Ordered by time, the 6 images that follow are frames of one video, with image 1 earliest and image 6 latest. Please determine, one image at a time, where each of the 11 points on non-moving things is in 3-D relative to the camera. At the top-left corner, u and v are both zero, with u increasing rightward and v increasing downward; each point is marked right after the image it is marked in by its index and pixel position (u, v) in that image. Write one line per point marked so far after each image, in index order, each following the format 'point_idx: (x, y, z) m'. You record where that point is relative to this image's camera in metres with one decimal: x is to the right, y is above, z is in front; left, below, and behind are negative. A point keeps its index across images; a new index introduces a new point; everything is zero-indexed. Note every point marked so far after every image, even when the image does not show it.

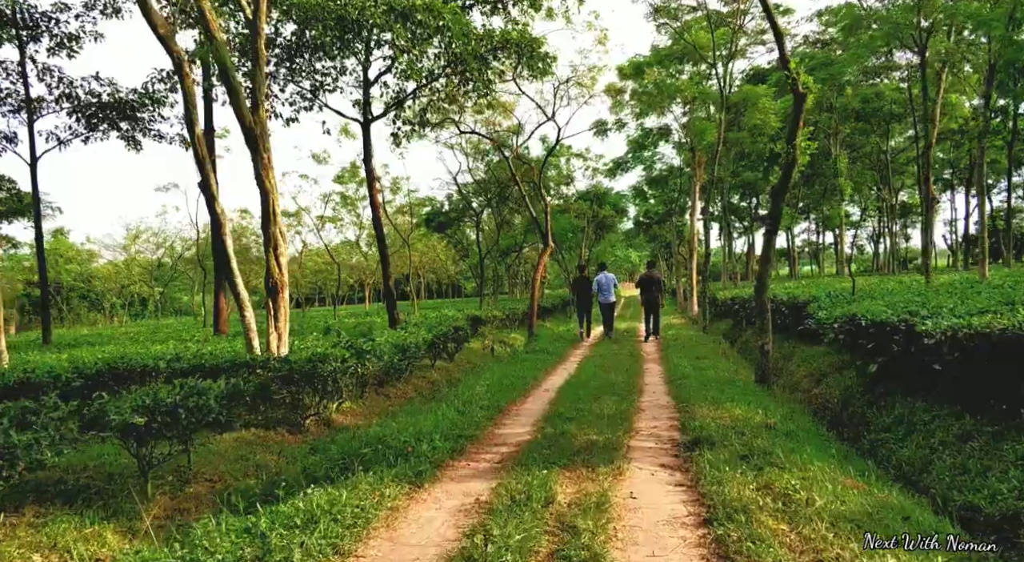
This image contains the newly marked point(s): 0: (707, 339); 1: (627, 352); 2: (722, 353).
0: (+4.1, -1.2, +16.1) m
1: (+2.2, -1.3, +14.2) m
2: (+3.6, -1.2, +13.0) m
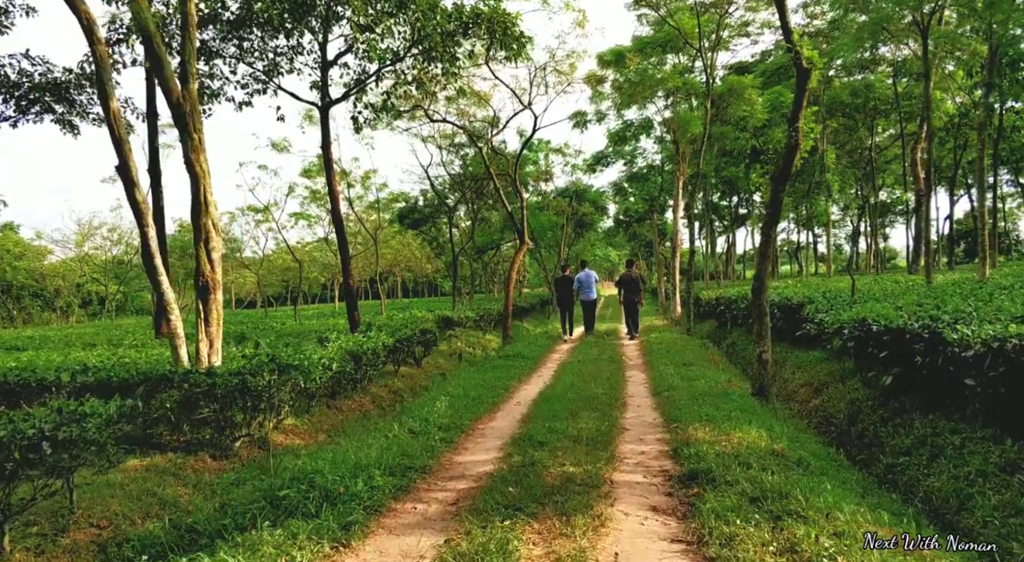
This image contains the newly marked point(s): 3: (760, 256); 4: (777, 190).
0: (+3.6, -1.2, +15.0) m
1: (+1.6, -1.3, +13.1) m
2: (+3.1, -1.2, +11.9) m
3: (+2.8, +0.3, +8.7) m
4: (+3.0, +1.0, +8.6) m
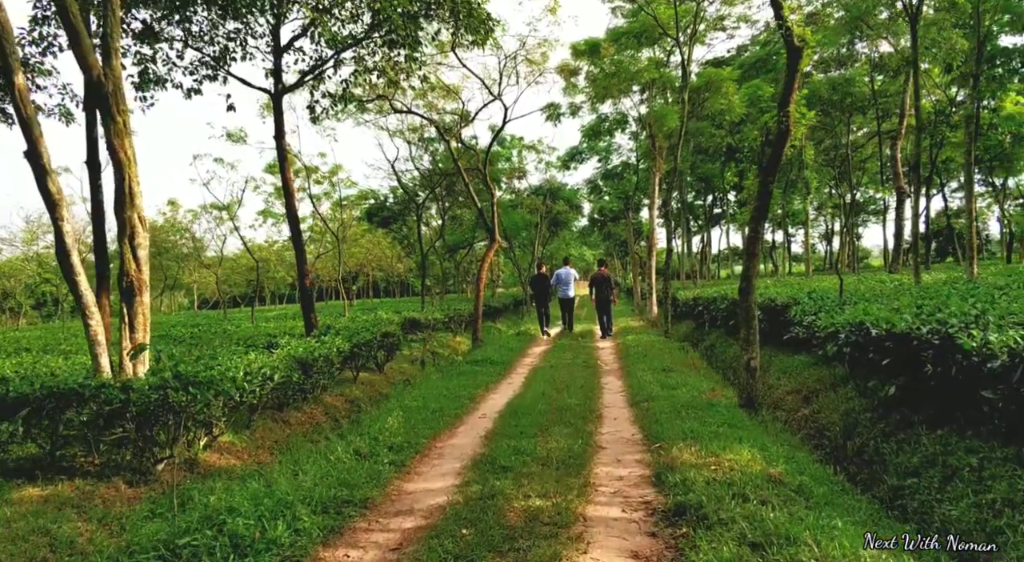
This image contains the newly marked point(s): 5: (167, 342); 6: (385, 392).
0: (+3.0, -1.2, +14.3) m
1: (+1.1, -1.3, +12.3) m
2: (+2.6, -1.2, +11.2) m
3: (+2.5, +0.3, +7.9) m
4: (+2.6, +1.0, +7.9) m
5: (-6.0, -1.1, +13.1) m
6: (-2.0, -1.7, +11.9) m
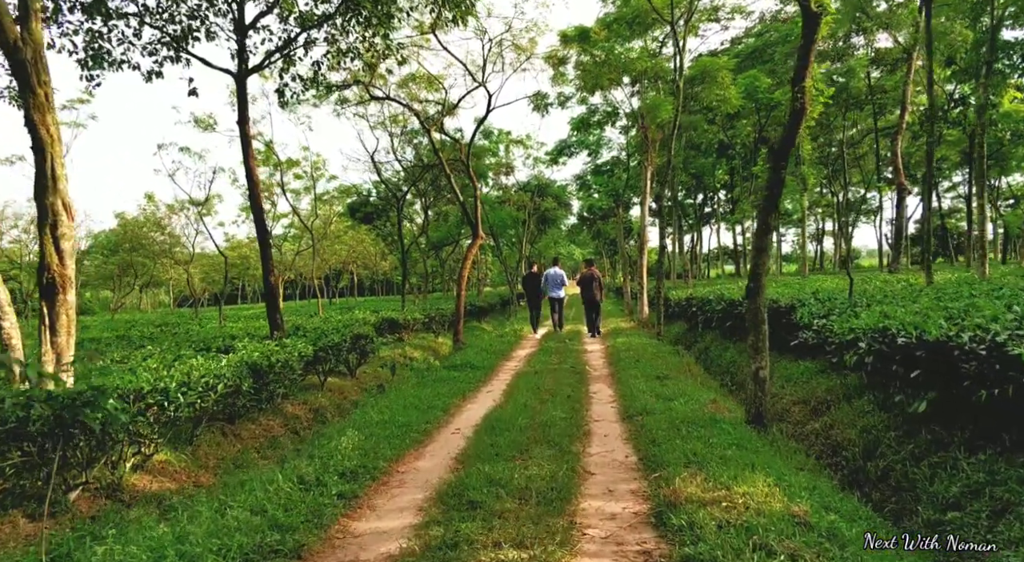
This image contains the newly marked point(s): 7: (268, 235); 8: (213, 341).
0: (+2.7, -1.2, +13.4) m
1: (+0.8, -1.3, +11.4) m
2: (+2.3, -1.2, +10.3) m
3: (+2.3, +0.3, +7.1) m
4: (+2.4, +1.0, +7.0) m
5: (-6.3, -1.0, +12.1) m
6: (-2.3, -1.7, +11.0) m
7: (-4.0, +0.8, +12.5) m
8: (-4.3, -0.9, +10.9) m
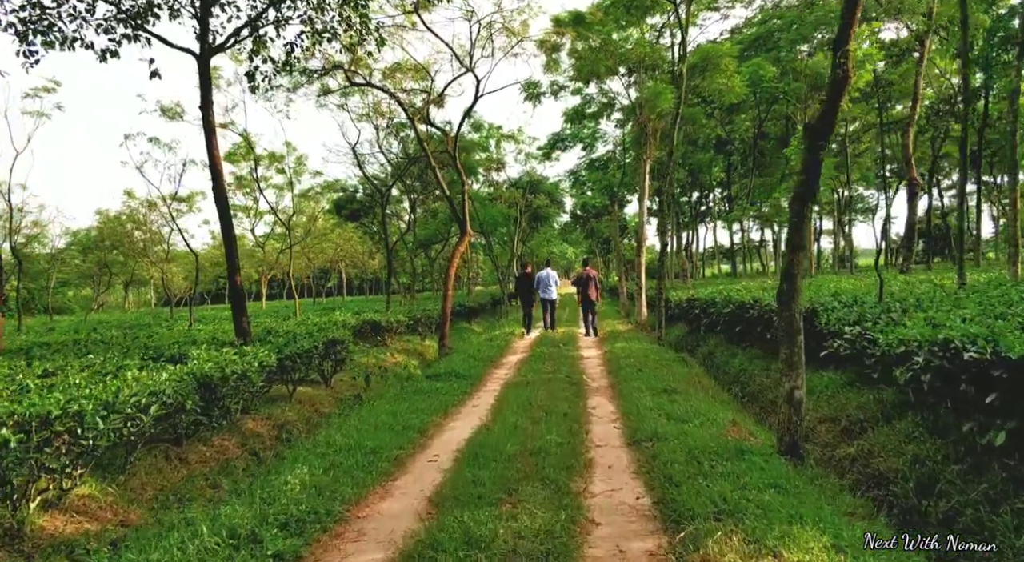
0: (+2.5, -1.2, +12.4) m
1: (+0.7, -1.3, +10.3) m
2: (+2.2, -1.2, +9.2) m
3: (+2.2, +0.3, +6.0) m
4: (+2.3, +1.0, +5.9) m
5: (-6.4, -1.0, +11.0) m
6: (-2.4, -1.7, +9.9) m
7: (-4.1, +0.8, +11.3) m
8: (-4.4, -0.9, +9.8) m
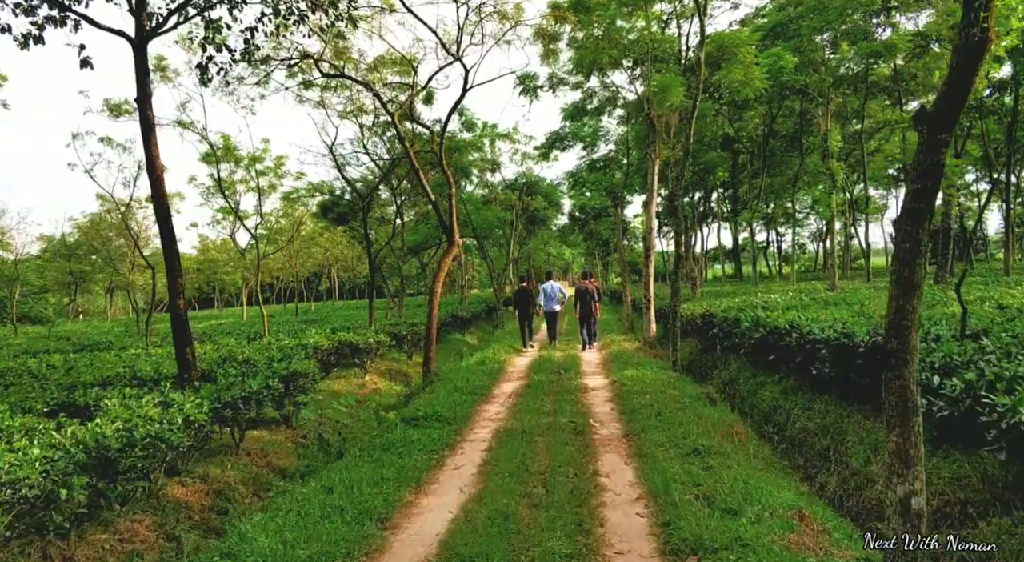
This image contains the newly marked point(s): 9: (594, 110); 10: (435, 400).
0: (+2.4, -1.4, +10.7) m
1: (+0.6, -1.6, +8.6) m
2: (+2.1, -1.5, +7.5) m
3: (+2.1, 0.0, +4.3) m
4: (+2.3, +0.7, +4.2) m
5: (-6.5, -1.3, +9.2) m
6: (-2.5, -2.0, +8.1) m
7: (-4.2, +0.5, +9.6) m
8: (-4.5, -1.2, +8.0) m
9: (+2.1, +4.3, +18.9) m
10: (-1.0, -1.6, +10.0) m
